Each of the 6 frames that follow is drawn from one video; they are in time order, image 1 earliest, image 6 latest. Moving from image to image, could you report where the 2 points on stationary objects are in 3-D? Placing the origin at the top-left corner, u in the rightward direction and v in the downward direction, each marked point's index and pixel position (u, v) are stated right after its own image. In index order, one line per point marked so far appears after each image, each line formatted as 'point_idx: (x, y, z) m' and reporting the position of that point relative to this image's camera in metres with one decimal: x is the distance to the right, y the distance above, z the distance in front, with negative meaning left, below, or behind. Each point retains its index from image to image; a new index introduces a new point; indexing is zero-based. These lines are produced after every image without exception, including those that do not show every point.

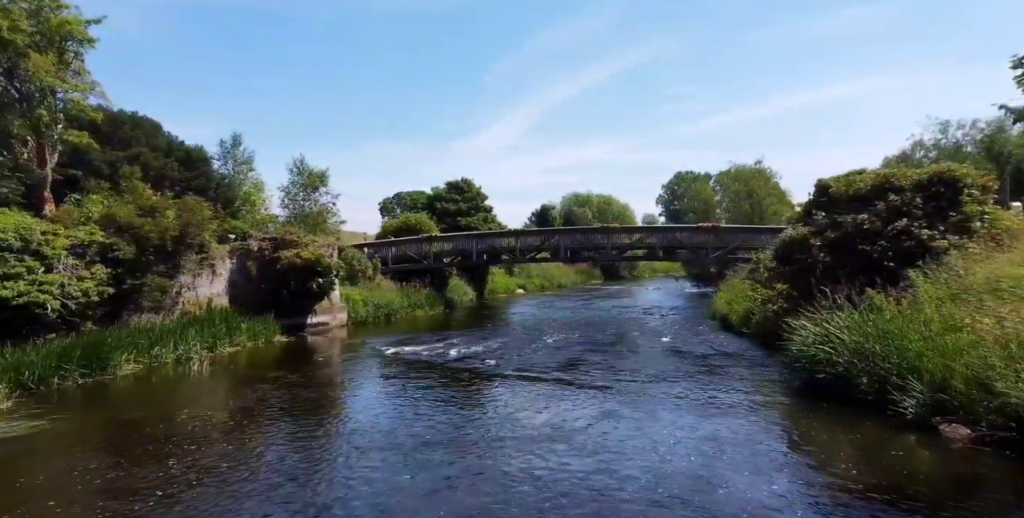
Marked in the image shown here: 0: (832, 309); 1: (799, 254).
0: (+6.5, -1.0, +12.1) m
1: (+7.1, +0.1, +14.8) m
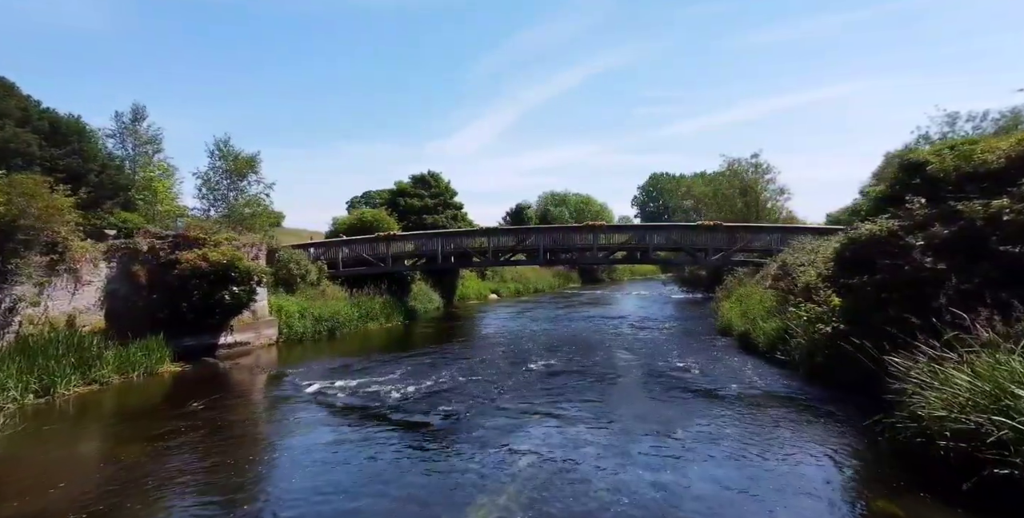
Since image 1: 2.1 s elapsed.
0: (+6.0, -1.1, +7.6) m
1: (+6.5, 0.0, +10.4) m
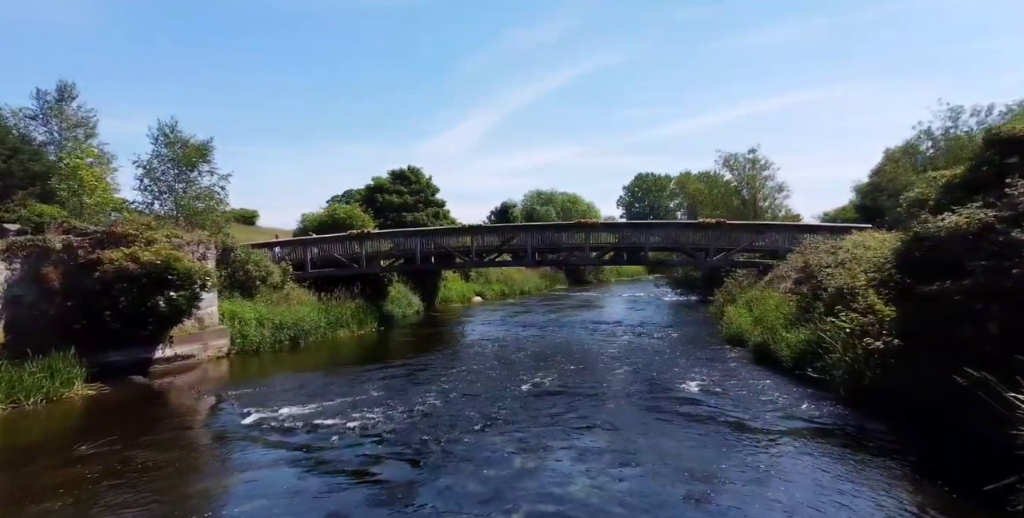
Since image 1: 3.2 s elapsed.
0: (+5.8, -1.1, +5.2) m
1: (+6.3, 0.0, +8.0) m
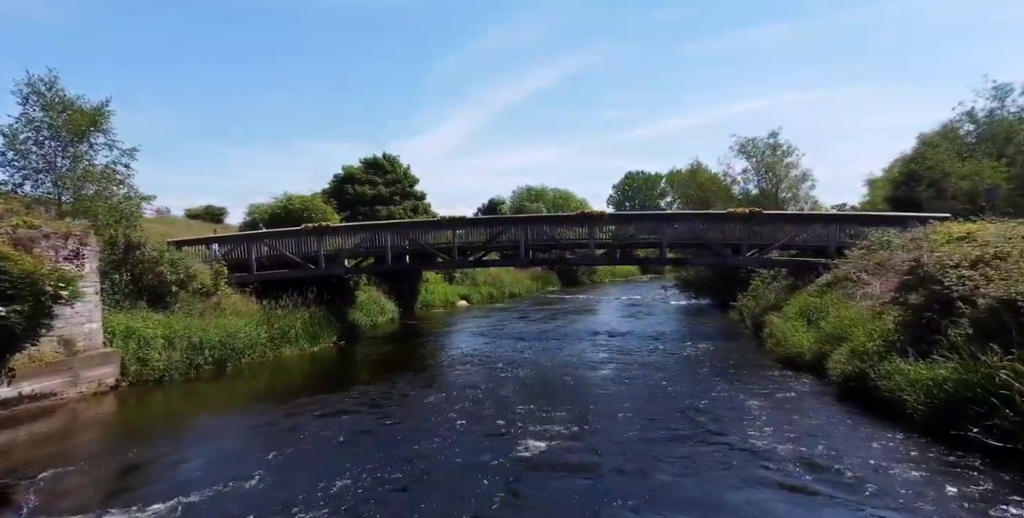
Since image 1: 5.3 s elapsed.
0: (+5.9, -1.1, +0.3) m
1: (+6.3, +0.1, +3.1) m
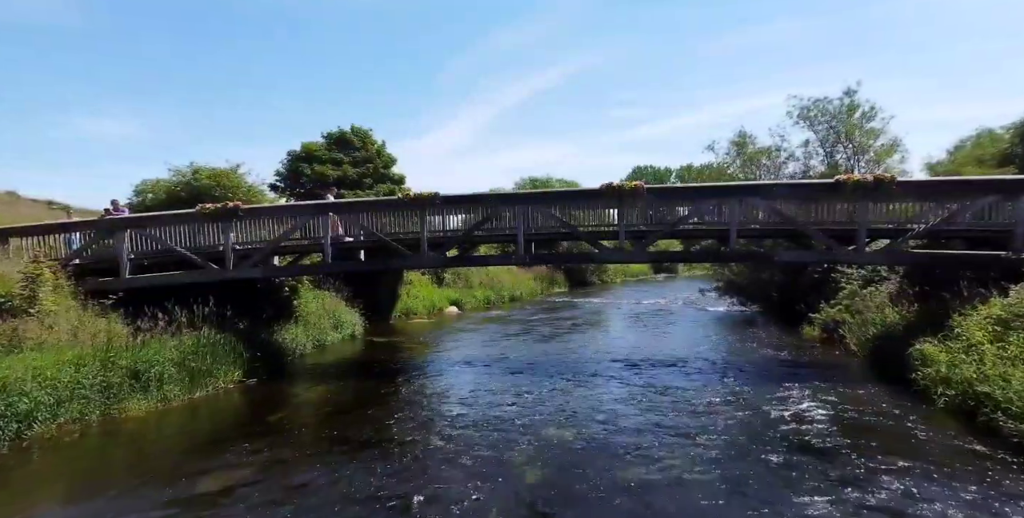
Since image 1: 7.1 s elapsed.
0: (+5.6, -1.0, -7.6) m
1: (+6.1, +0.2, -4.8) m
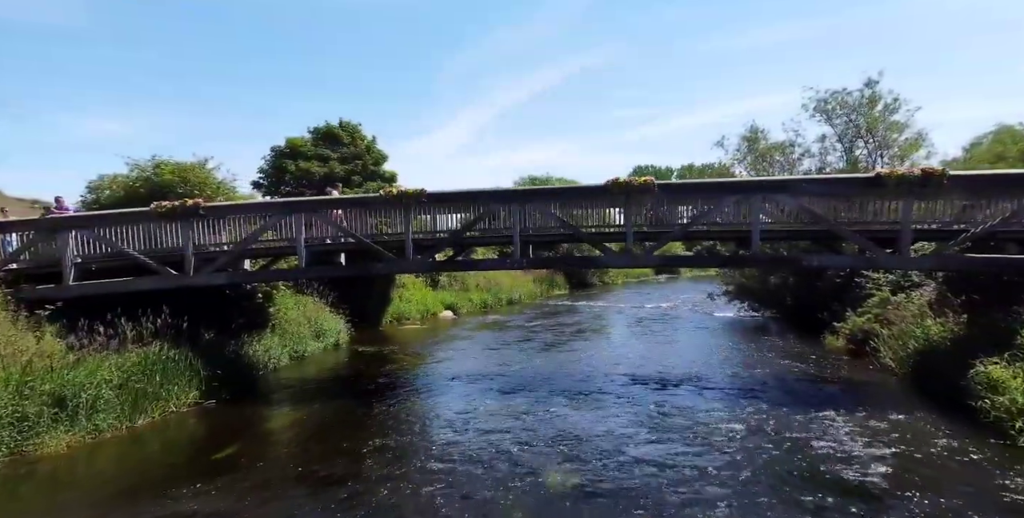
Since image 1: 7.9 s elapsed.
0: (+5.5, -1.1, -9.5) m
1: (+5.9, +0.1, -6.7) m
